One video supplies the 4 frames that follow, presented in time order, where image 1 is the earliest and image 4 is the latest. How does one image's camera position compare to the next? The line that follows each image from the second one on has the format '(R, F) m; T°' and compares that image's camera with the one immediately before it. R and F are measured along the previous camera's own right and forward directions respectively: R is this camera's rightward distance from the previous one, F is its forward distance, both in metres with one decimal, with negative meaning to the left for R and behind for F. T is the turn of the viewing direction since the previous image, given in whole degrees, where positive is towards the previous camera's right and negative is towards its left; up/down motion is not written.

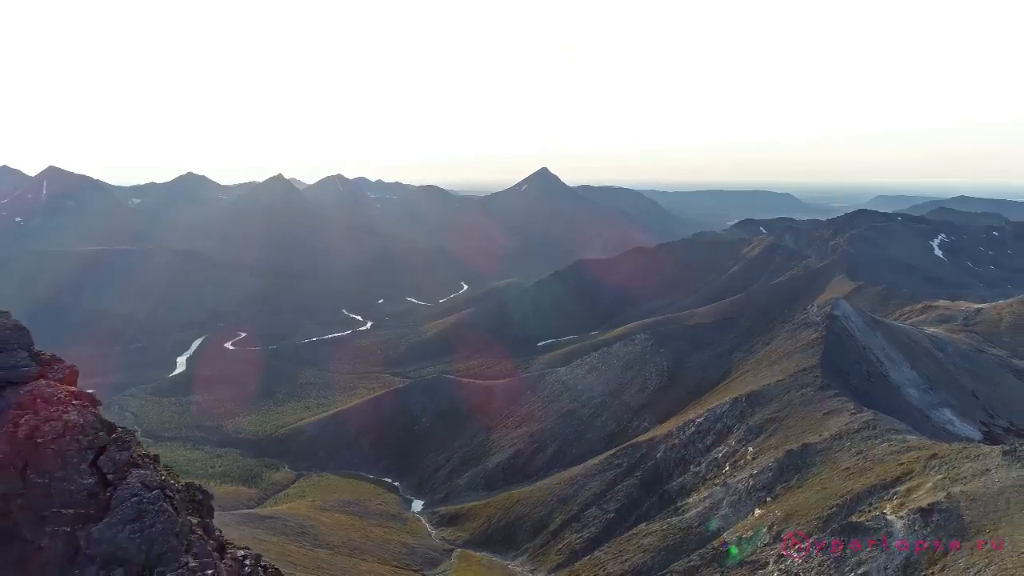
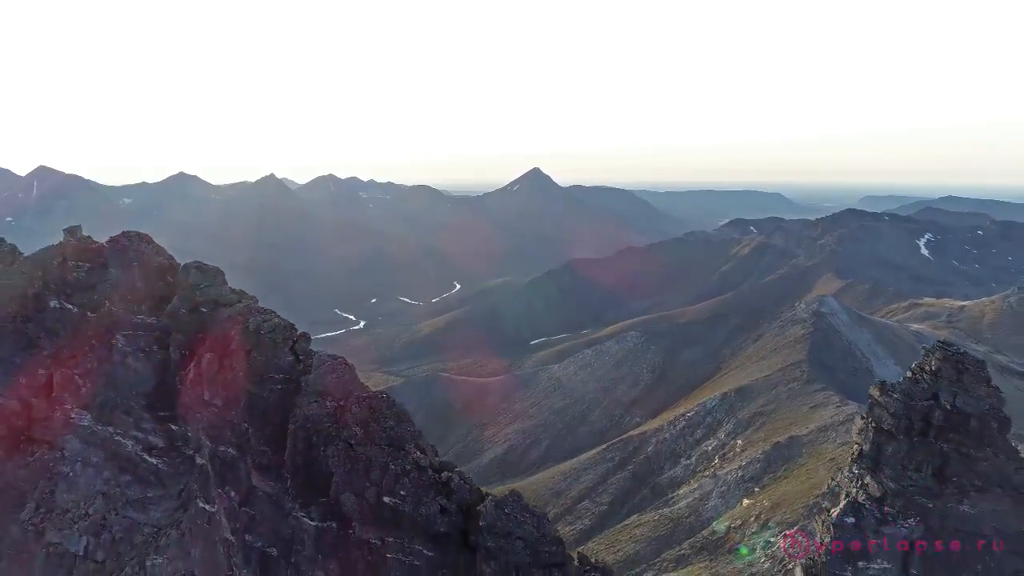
(-5.2, -5.8) m; +1°
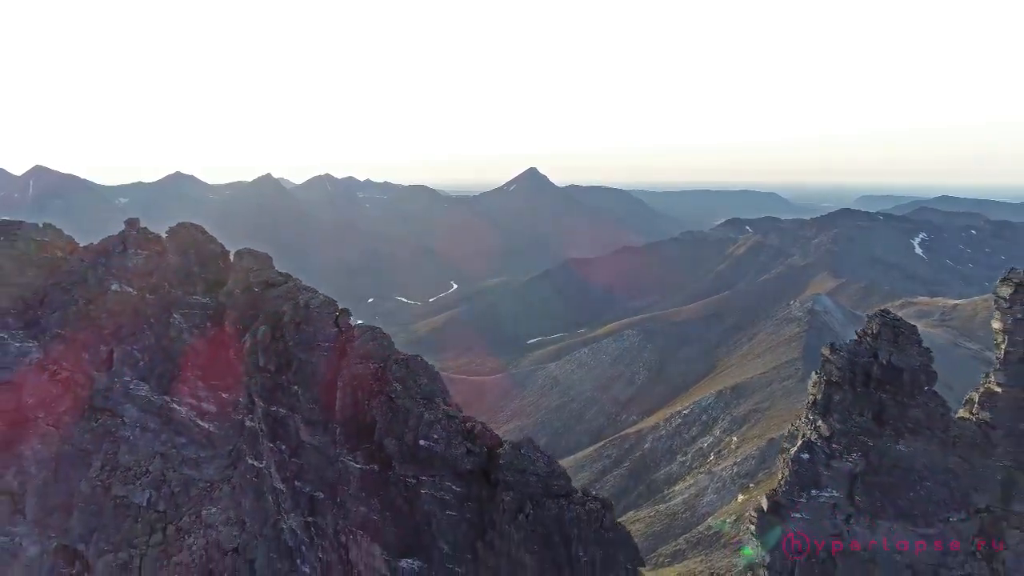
(-0.5, -2.8) m; 0°
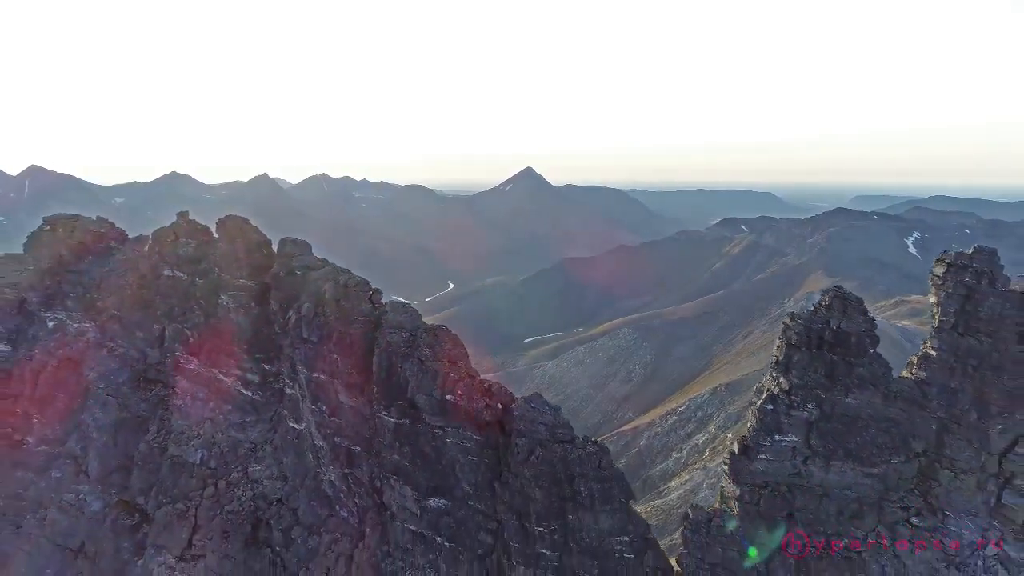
(-0.5, -3.1) m; 0°
